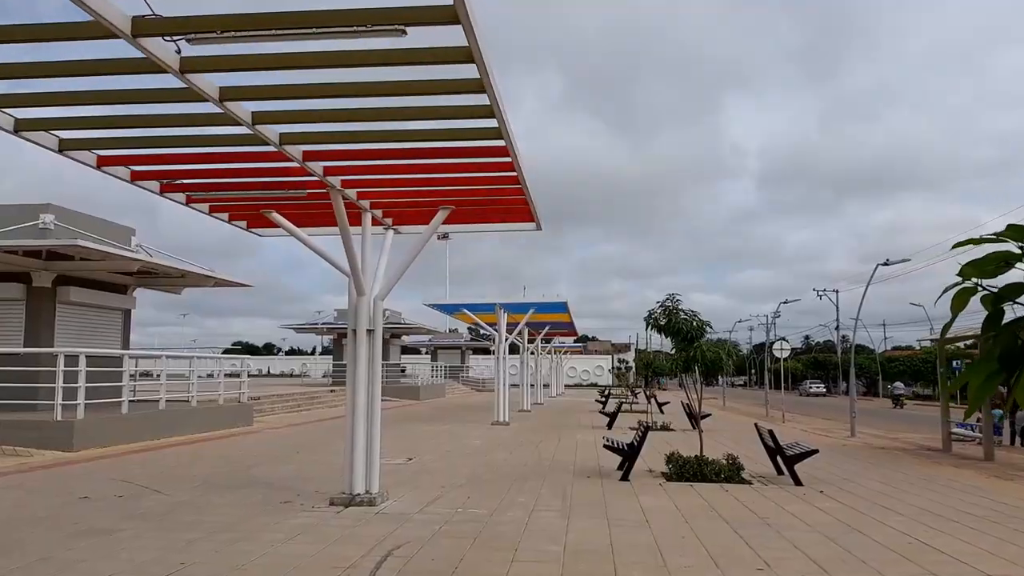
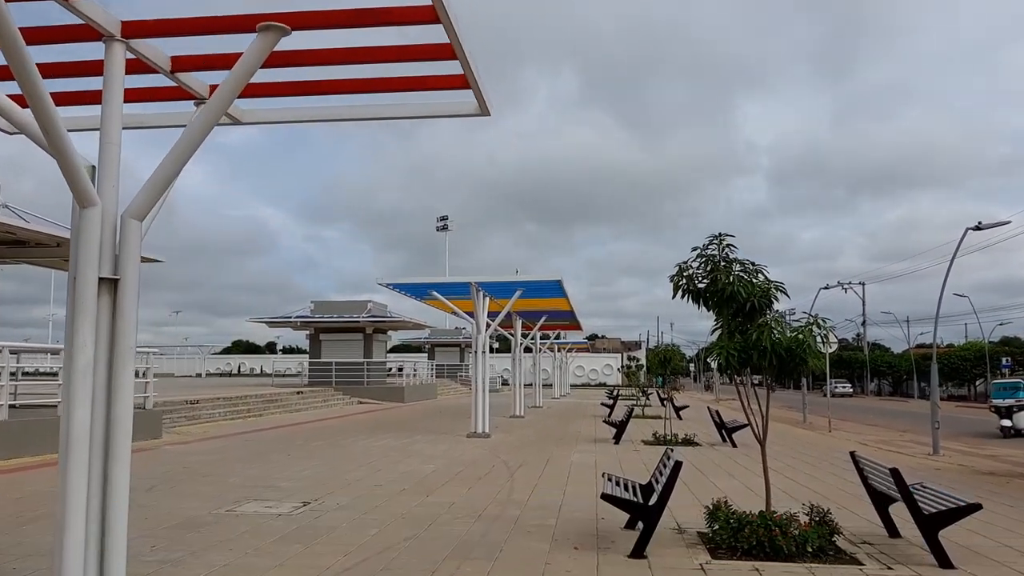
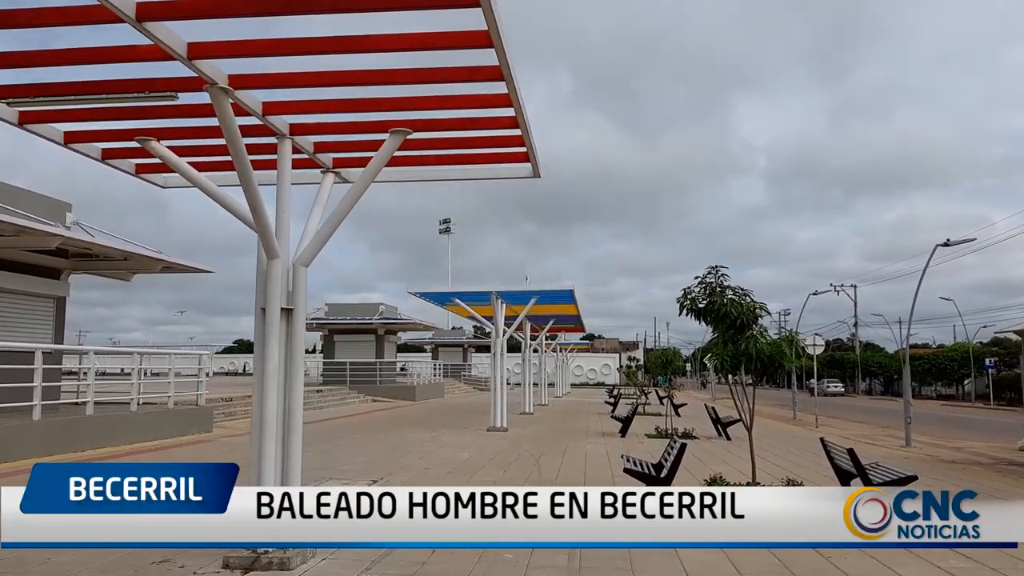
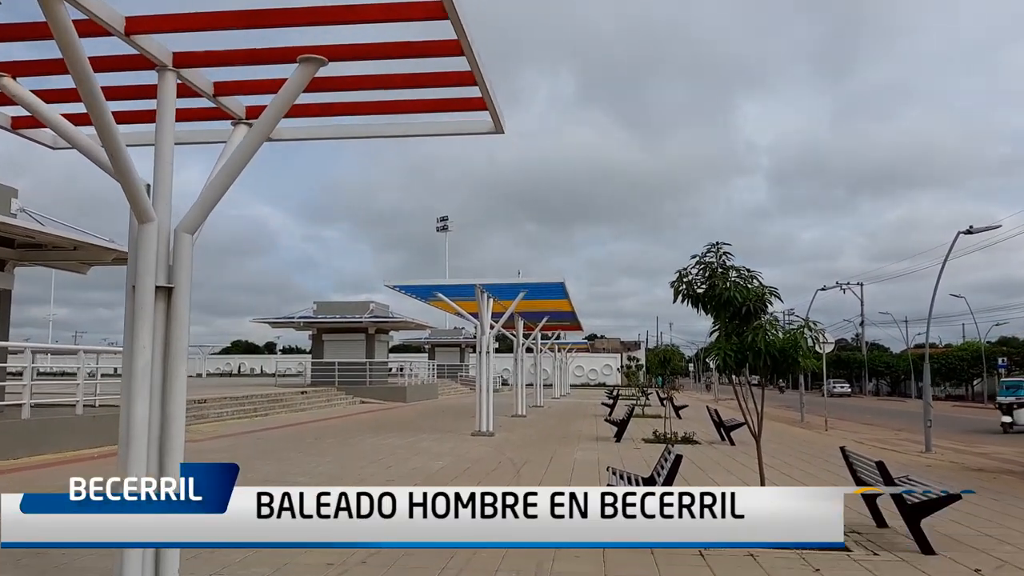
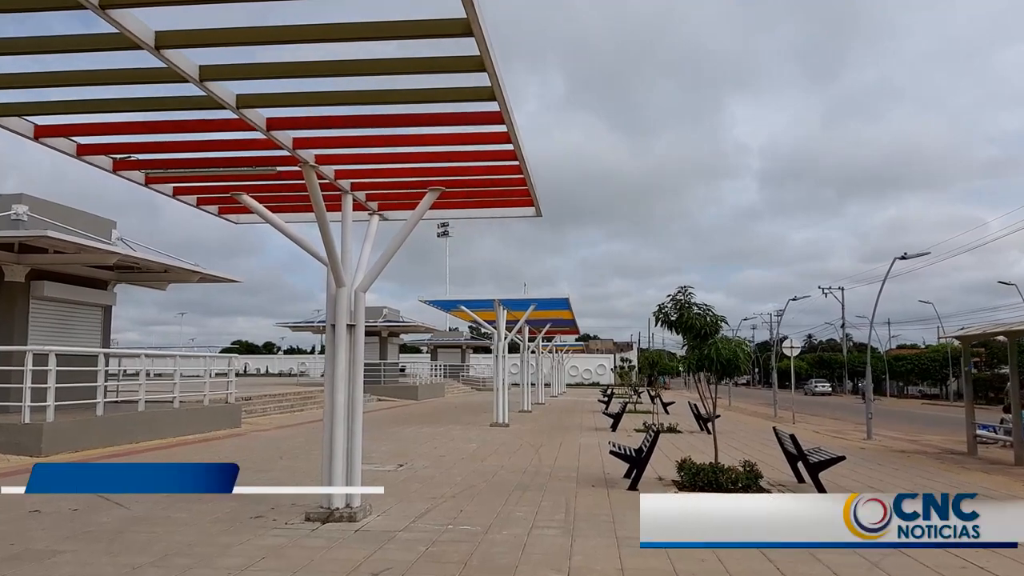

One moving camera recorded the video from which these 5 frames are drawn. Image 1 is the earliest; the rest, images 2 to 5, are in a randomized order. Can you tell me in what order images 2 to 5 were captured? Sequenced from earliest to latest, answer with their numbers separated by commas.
5, 3, 4, 2
